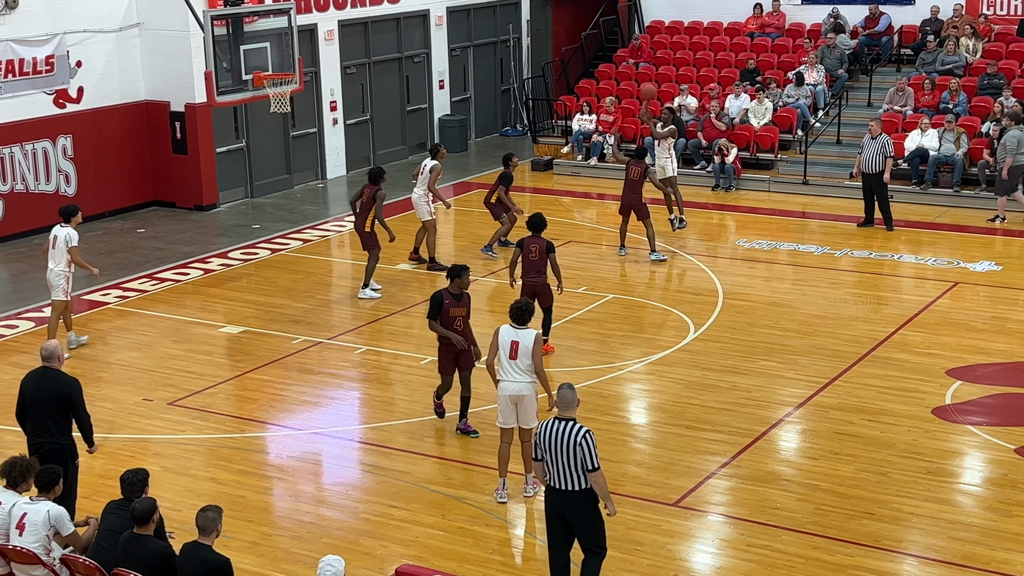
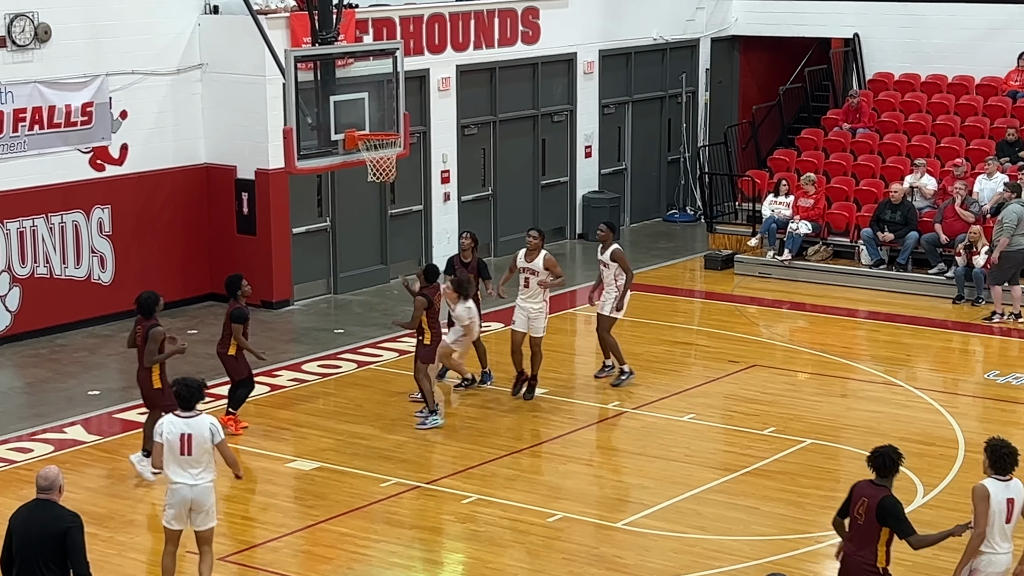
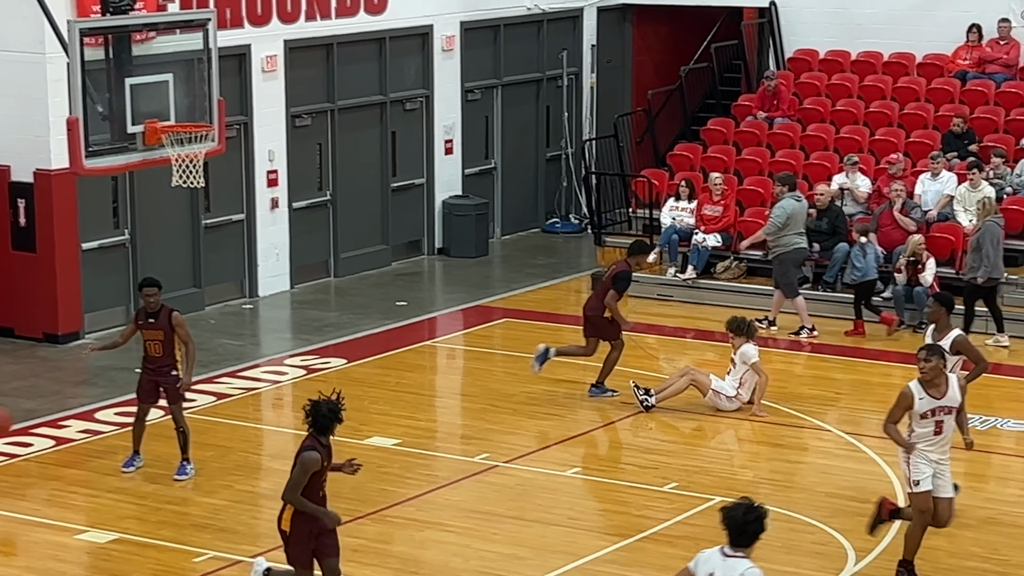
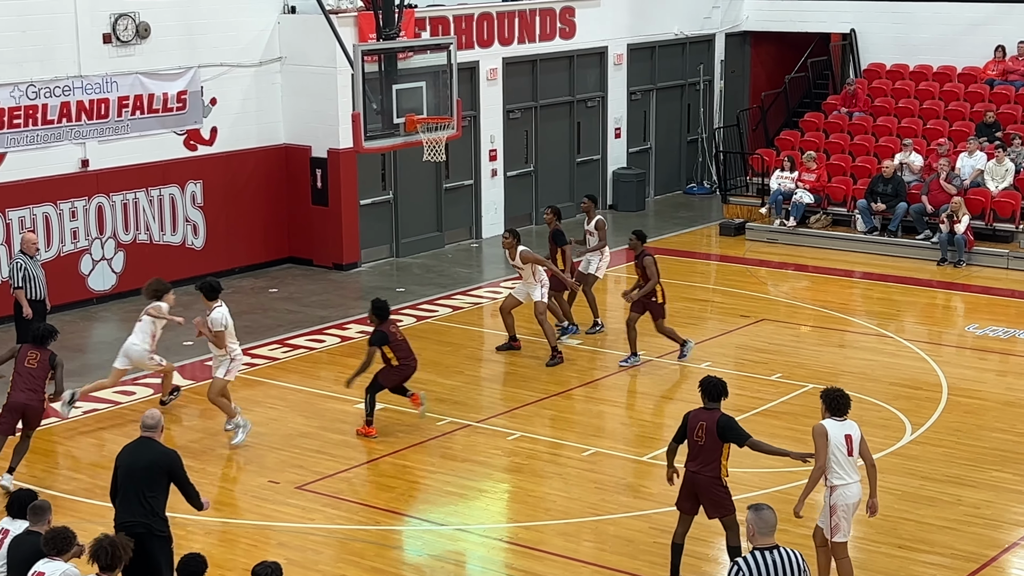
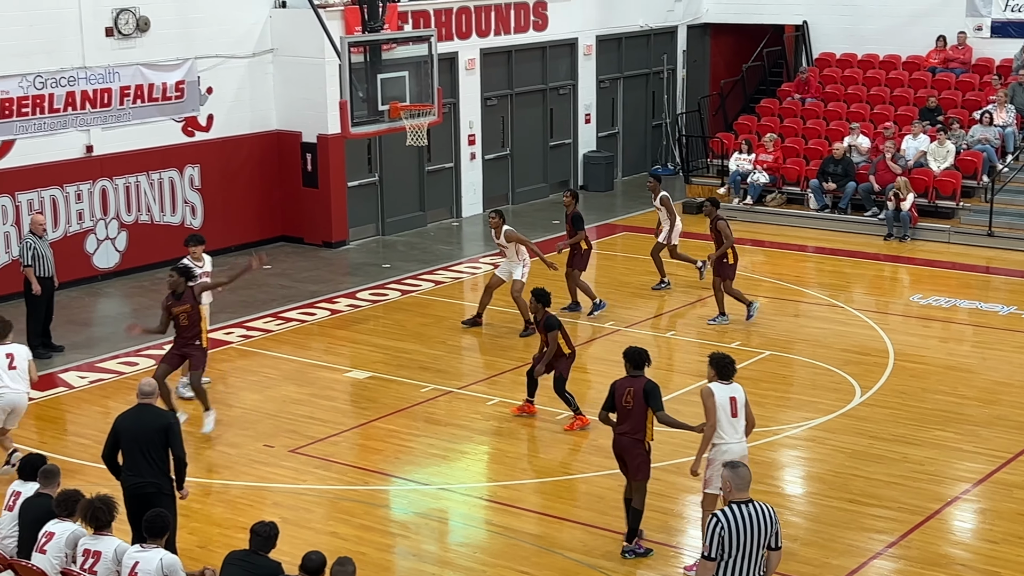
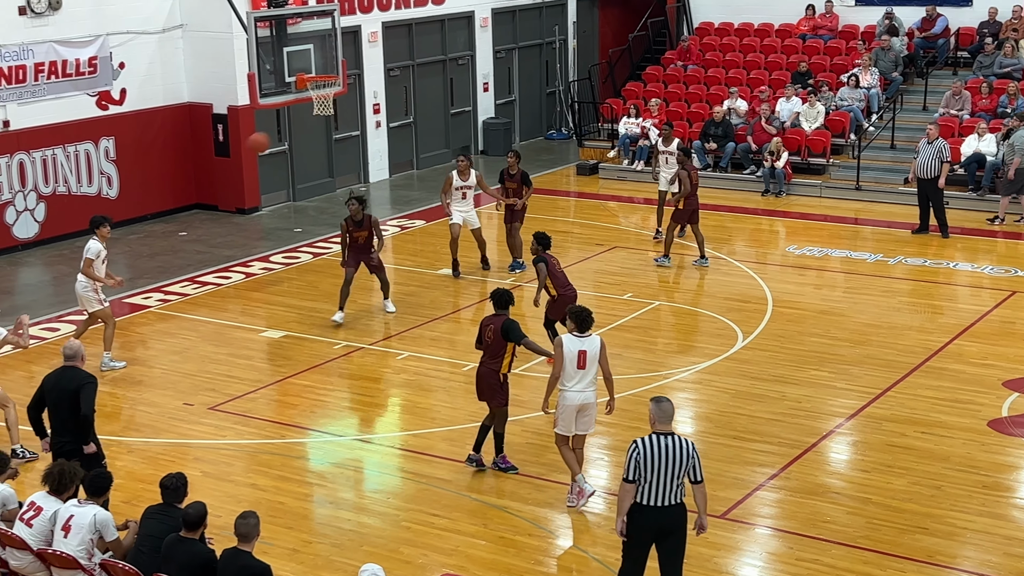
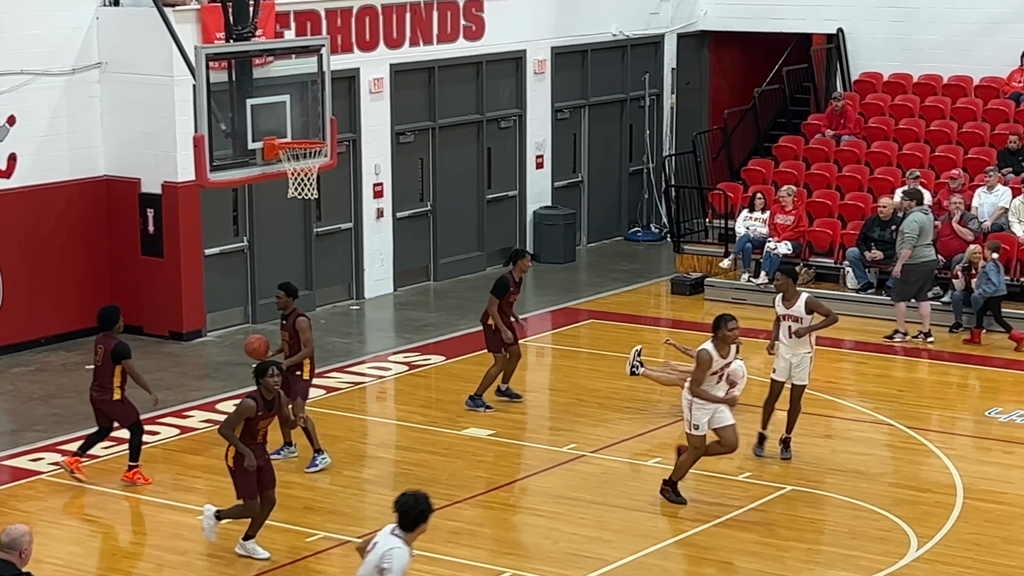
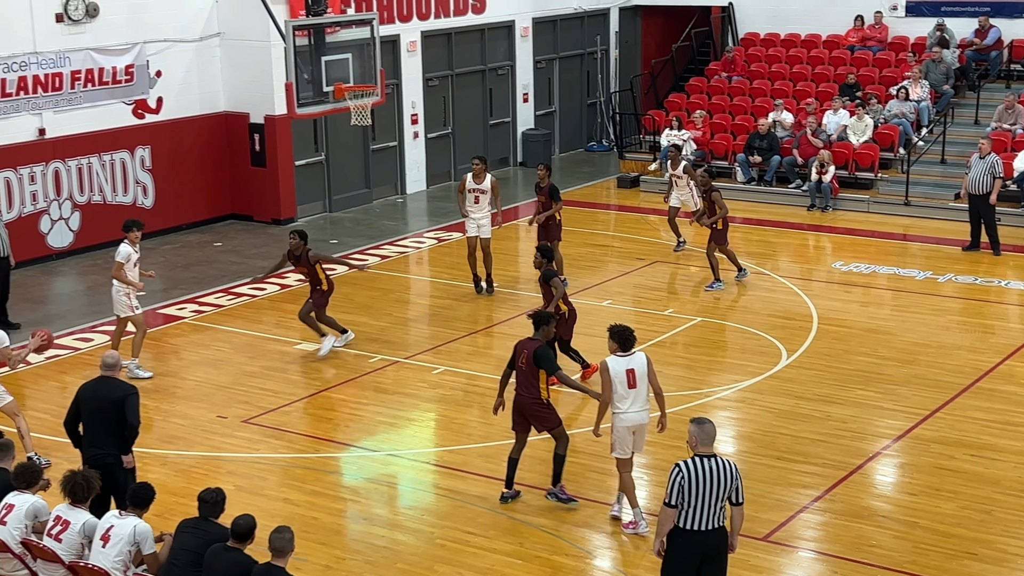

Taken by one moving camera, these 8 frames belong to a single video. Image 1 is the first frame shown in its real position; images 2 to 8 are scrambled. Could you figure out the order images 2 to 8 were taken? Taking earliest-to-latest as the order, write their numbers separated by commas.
6, 8, 5, 4, 2, 7, 3
